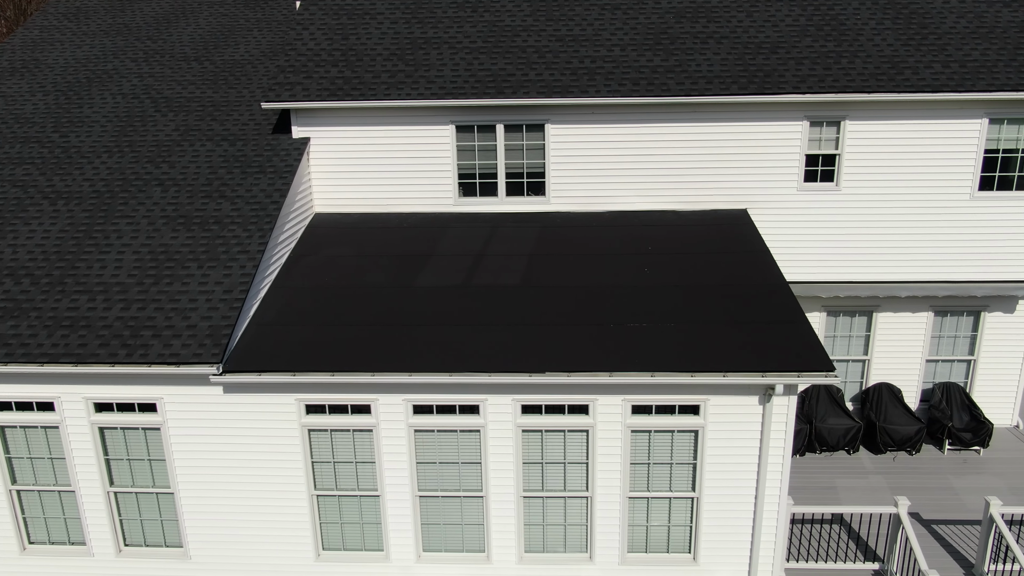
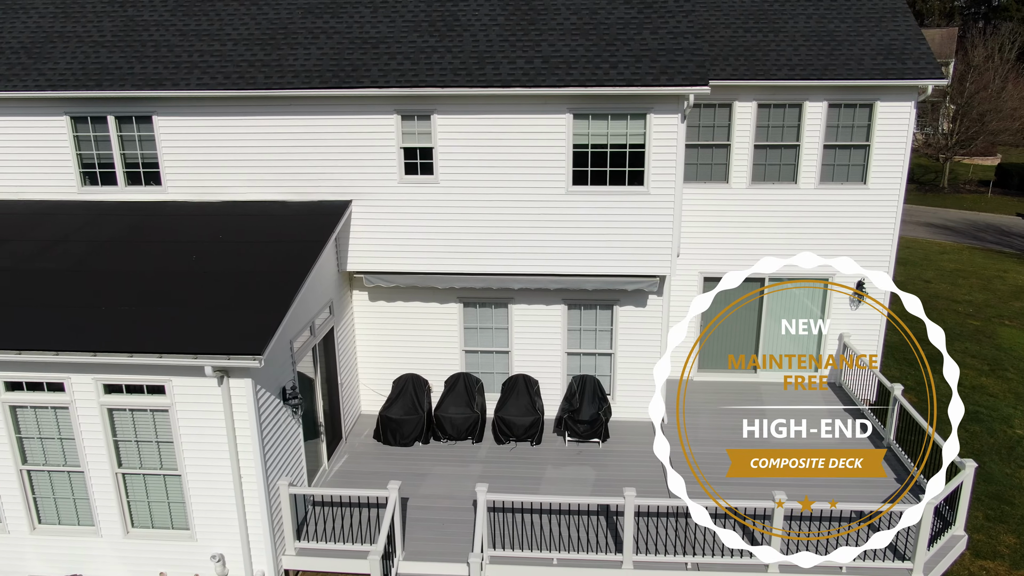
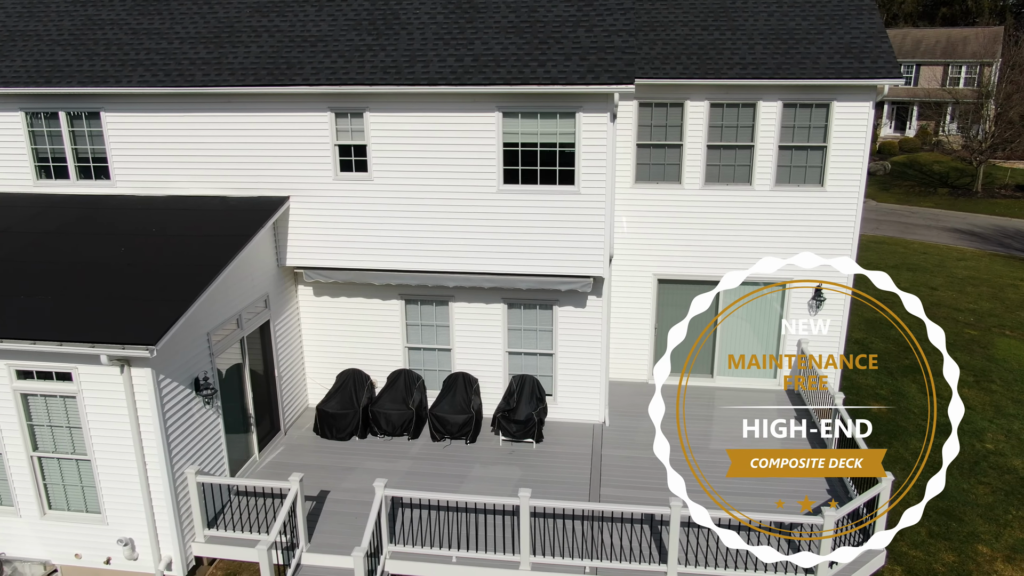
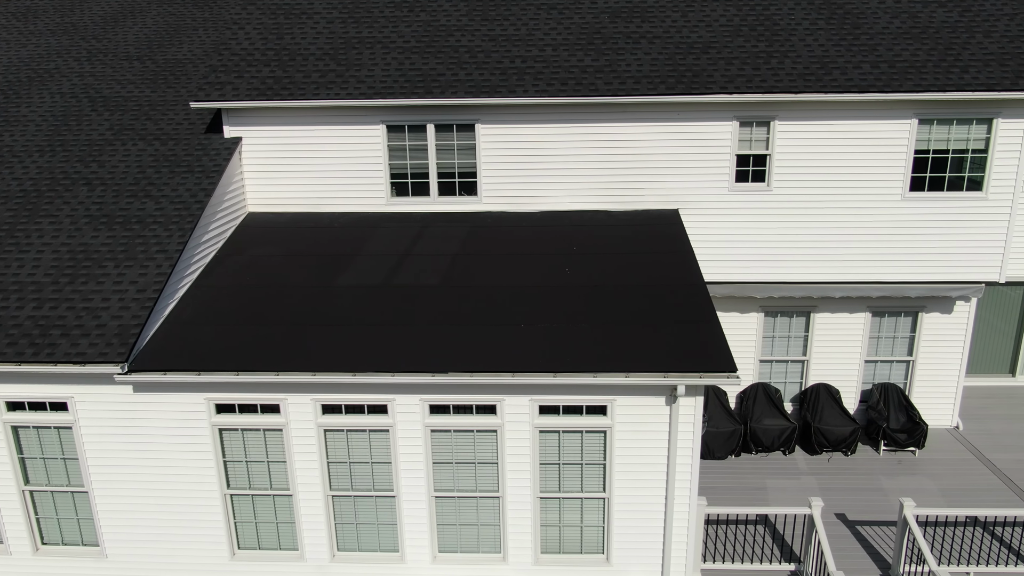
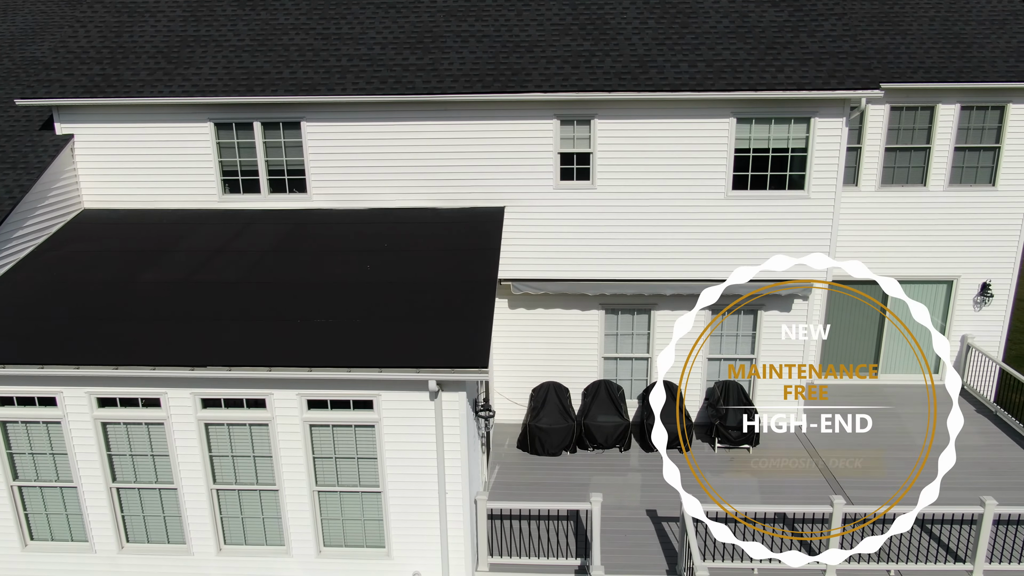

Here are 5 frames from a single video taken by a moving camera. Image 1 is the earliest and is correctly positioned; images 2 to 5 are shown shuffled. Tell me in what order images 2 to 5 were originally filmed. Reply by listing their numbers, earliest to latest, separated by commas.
4, 5, 2, 3
